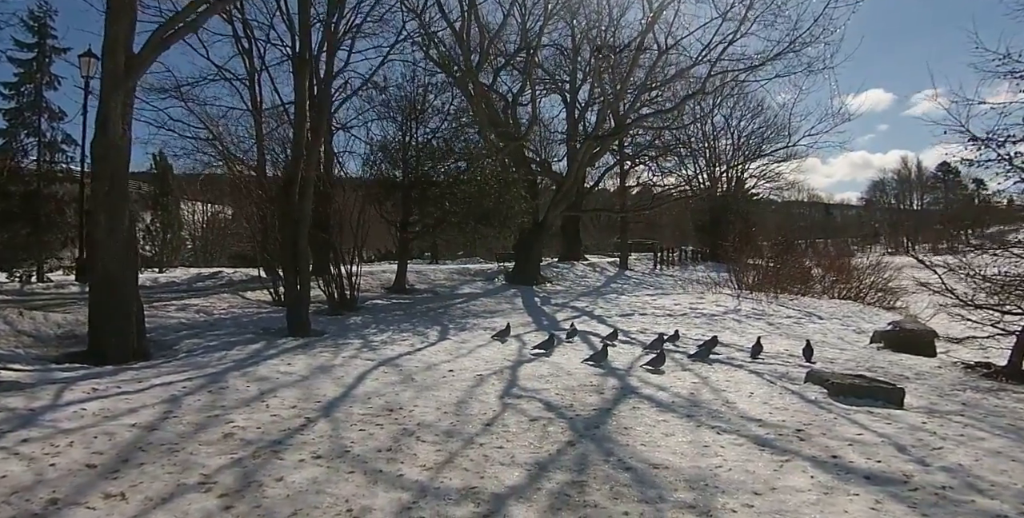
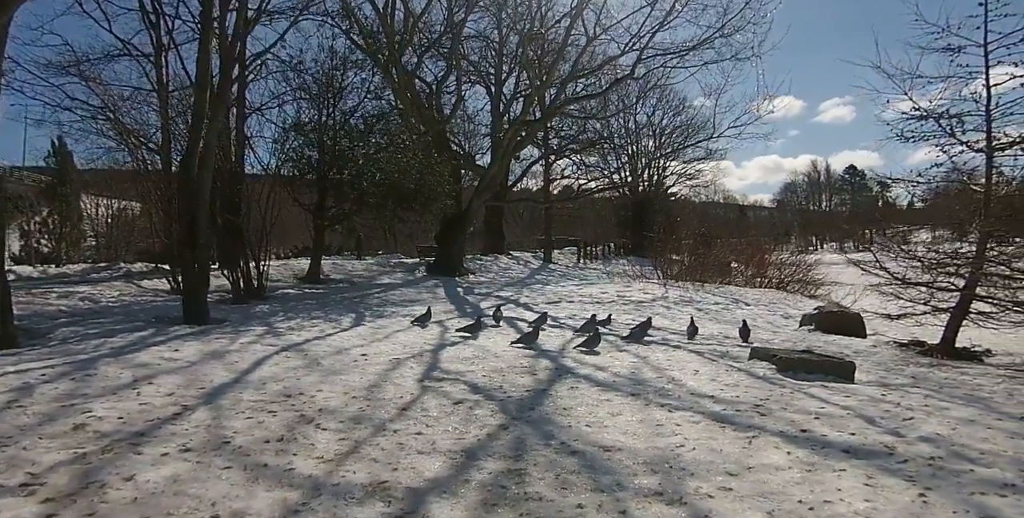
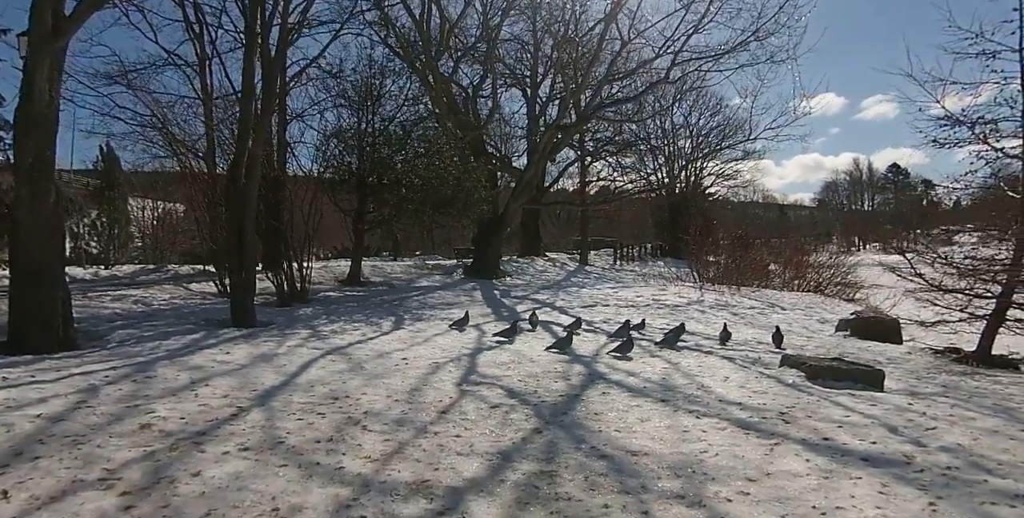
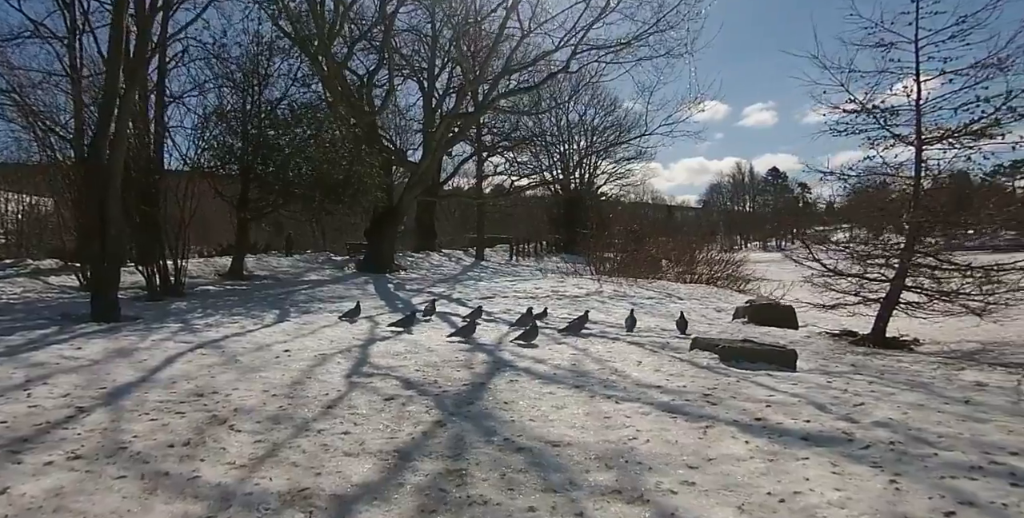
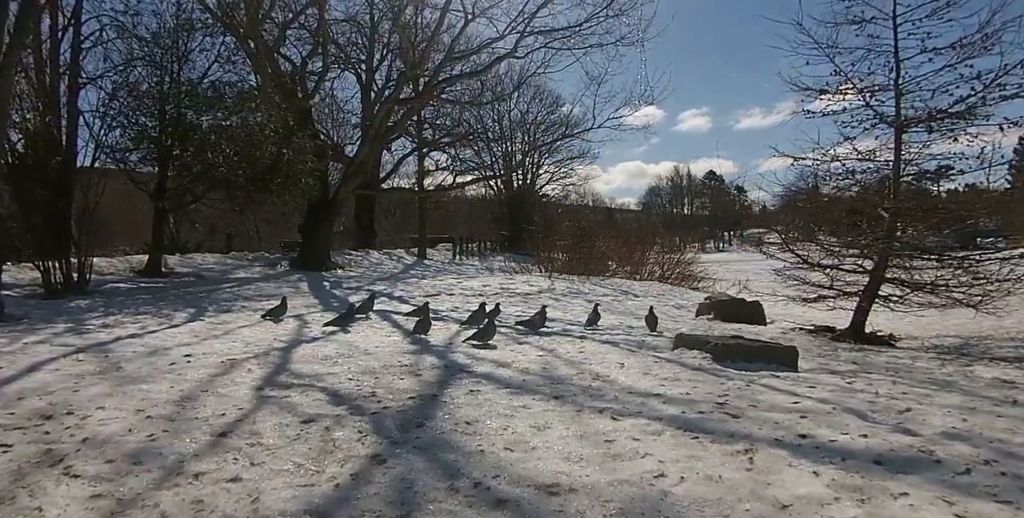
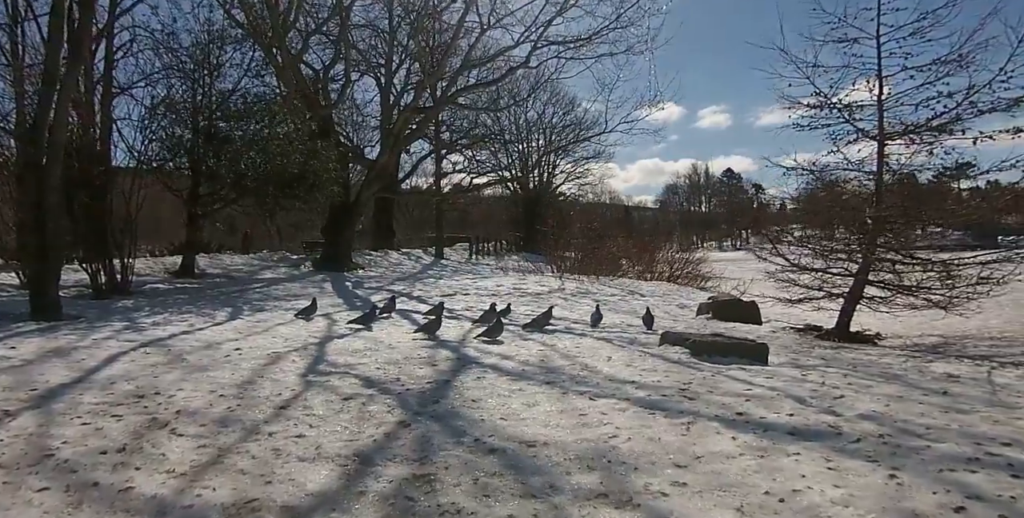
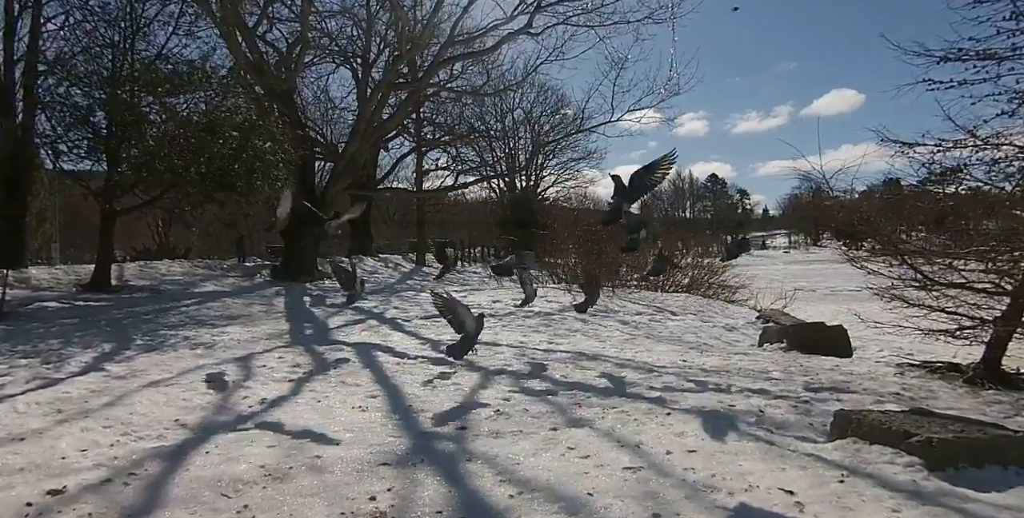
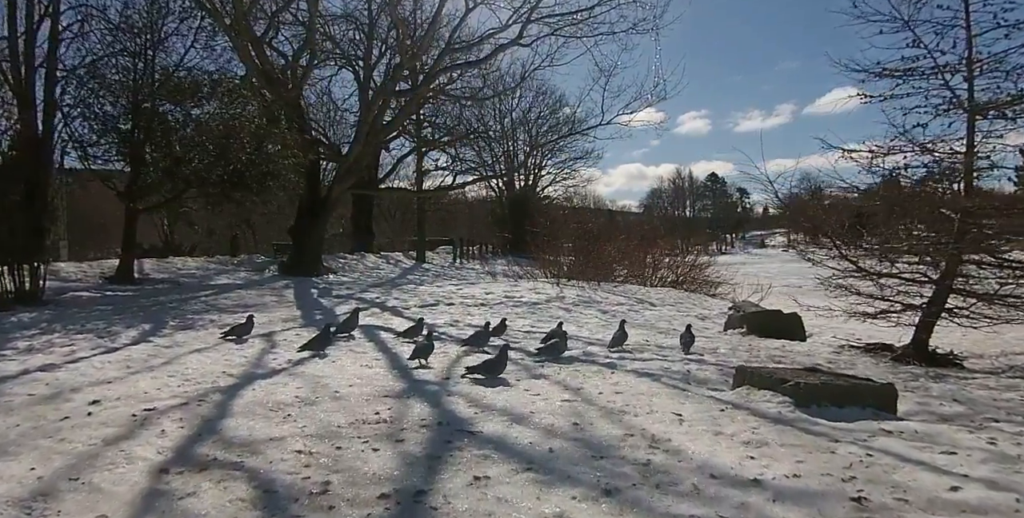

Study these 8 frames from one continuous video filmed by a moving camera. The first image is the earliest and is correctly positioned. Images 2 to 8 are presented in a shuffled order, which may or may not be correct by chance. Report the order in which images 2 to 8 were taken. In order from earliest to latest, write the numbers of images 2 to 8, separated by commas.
3, 2, 4, 6, 5, 8, 7
